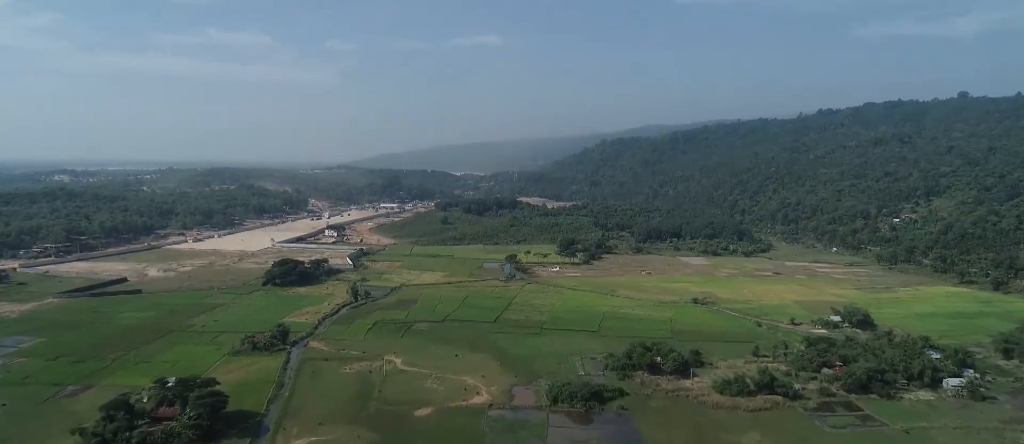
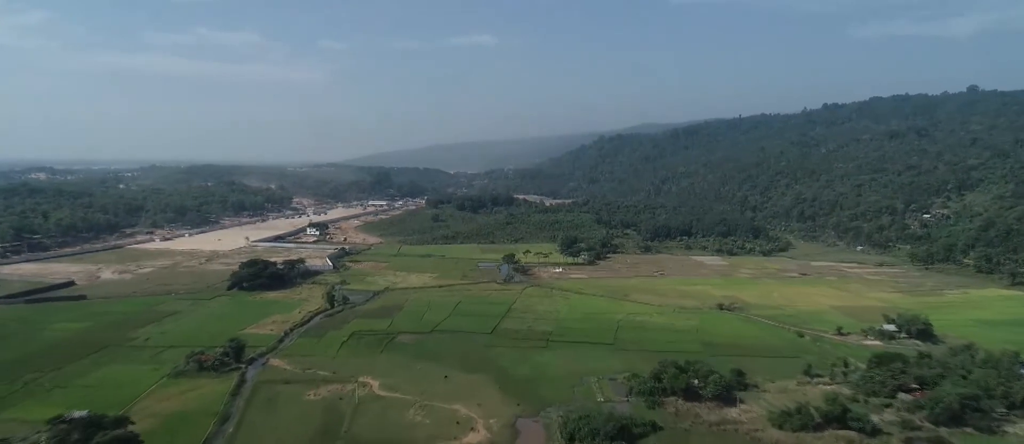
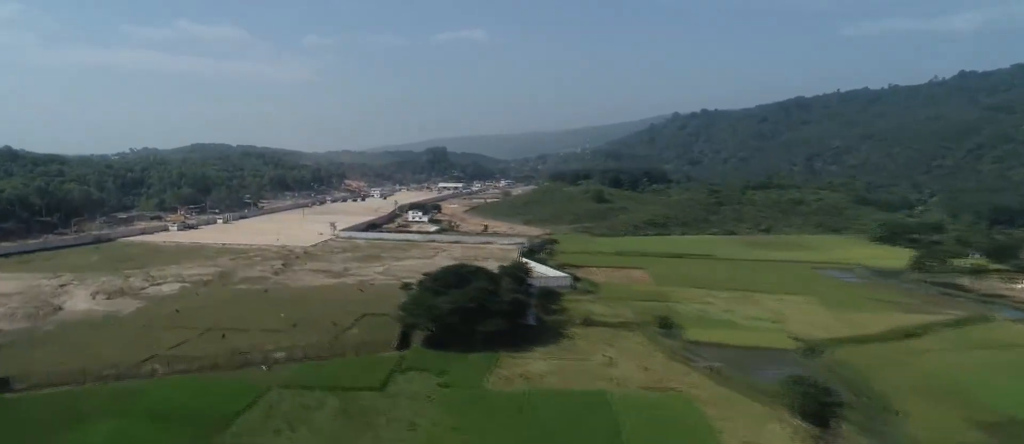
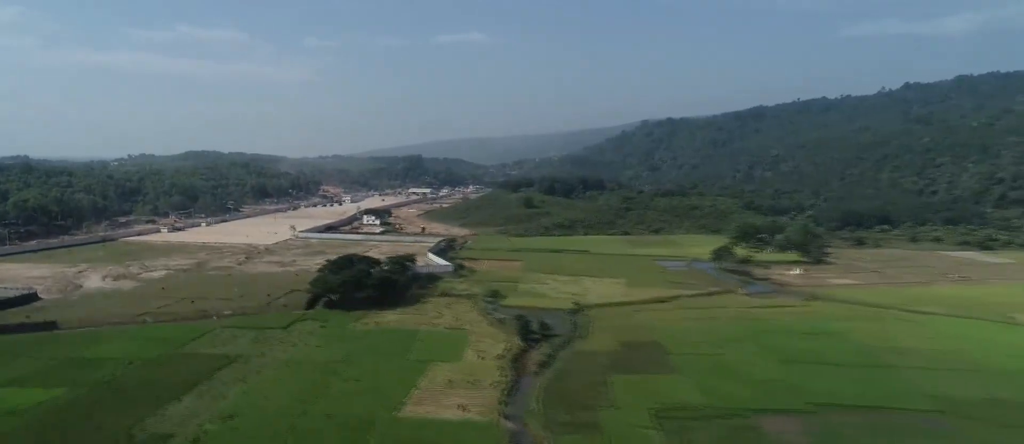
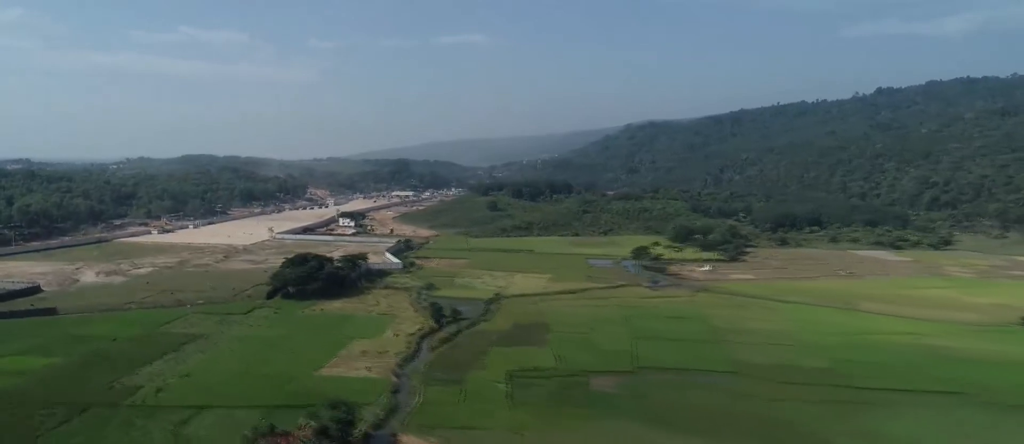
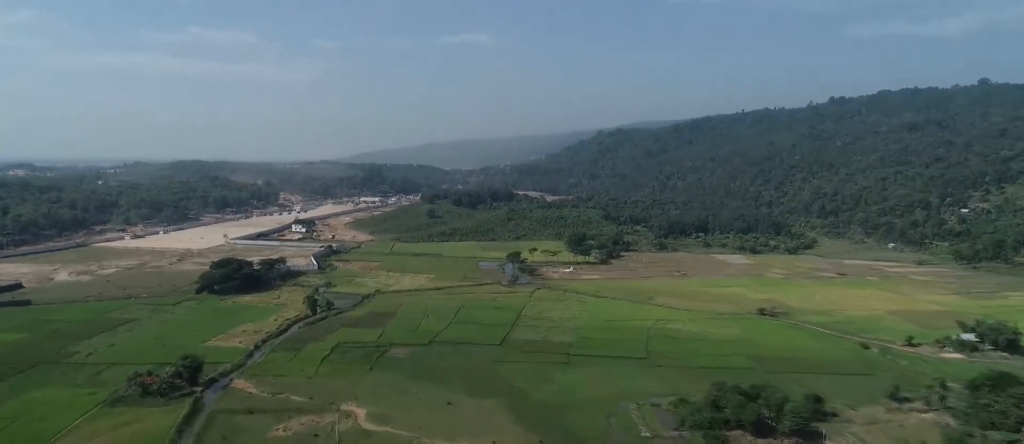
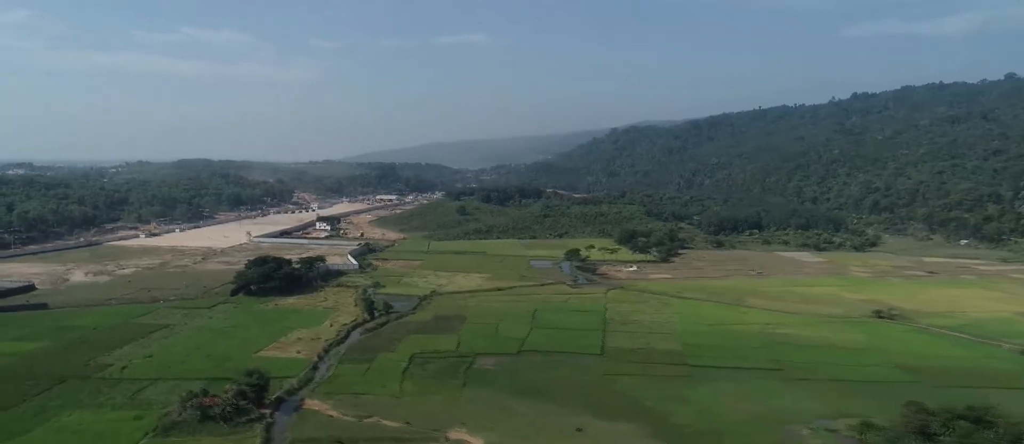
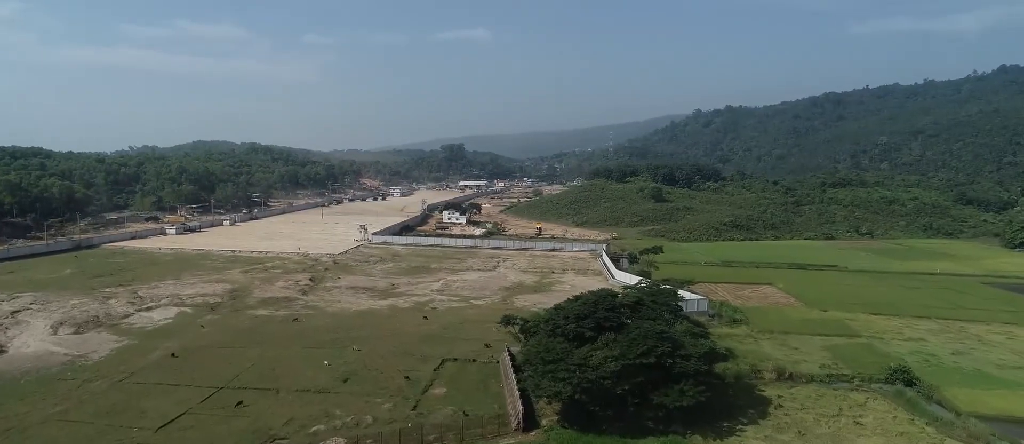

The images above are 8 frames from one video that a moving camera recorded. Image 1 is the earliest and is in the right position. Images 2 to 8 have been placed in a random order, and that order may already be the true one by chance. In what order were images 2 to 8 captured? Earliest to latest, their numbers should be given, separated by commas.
2, 6, 7, 5, 4, 3, 8
